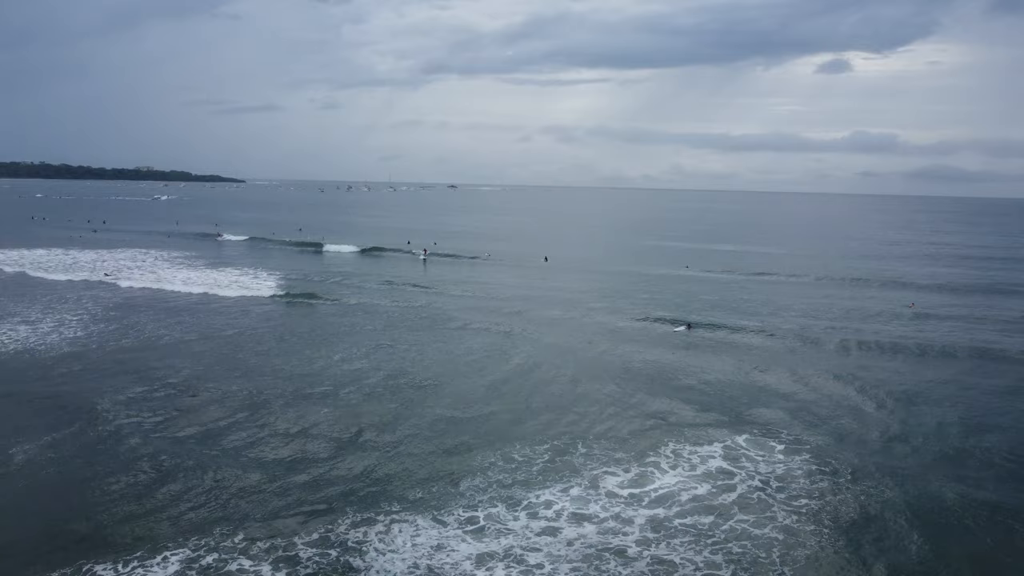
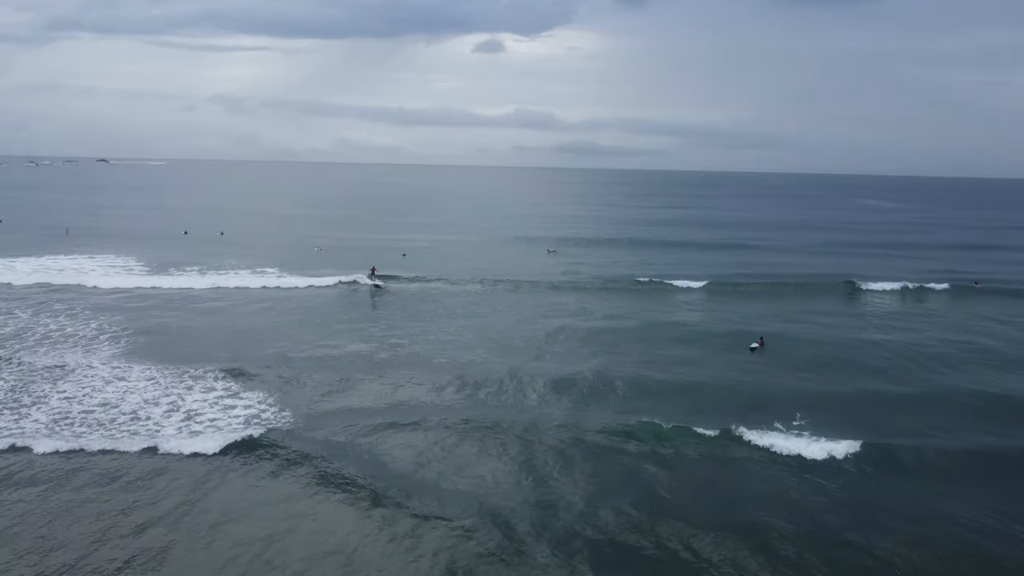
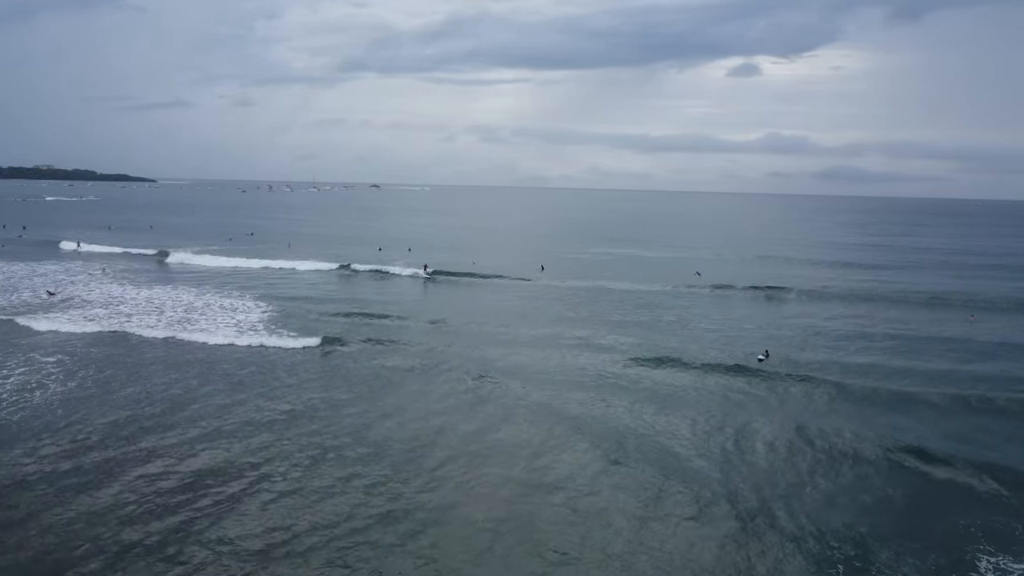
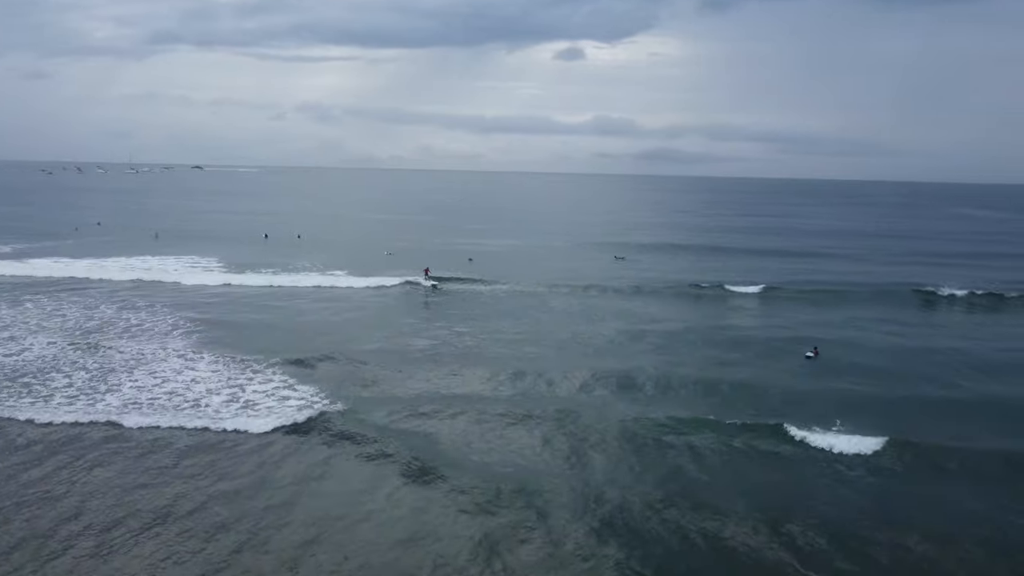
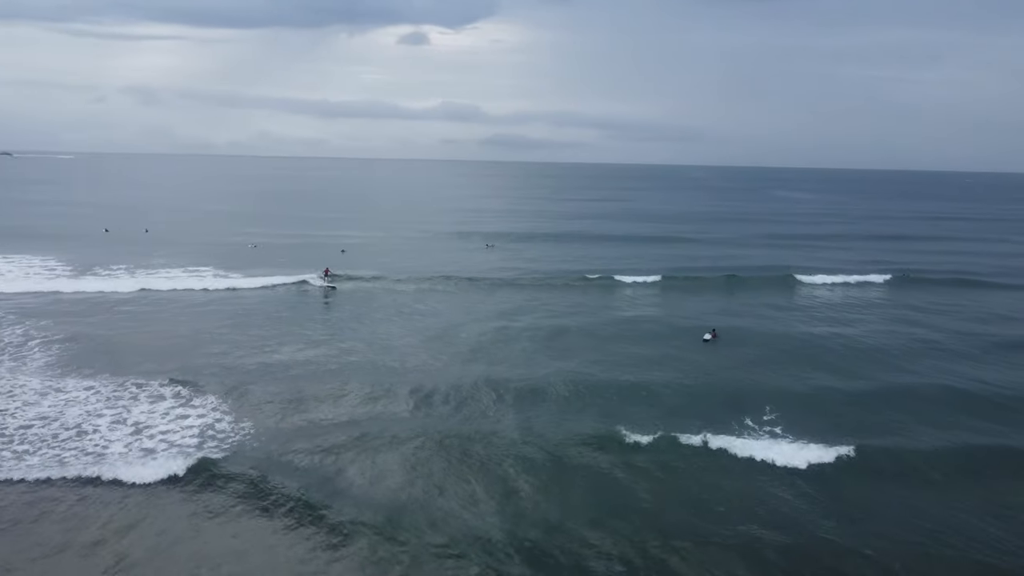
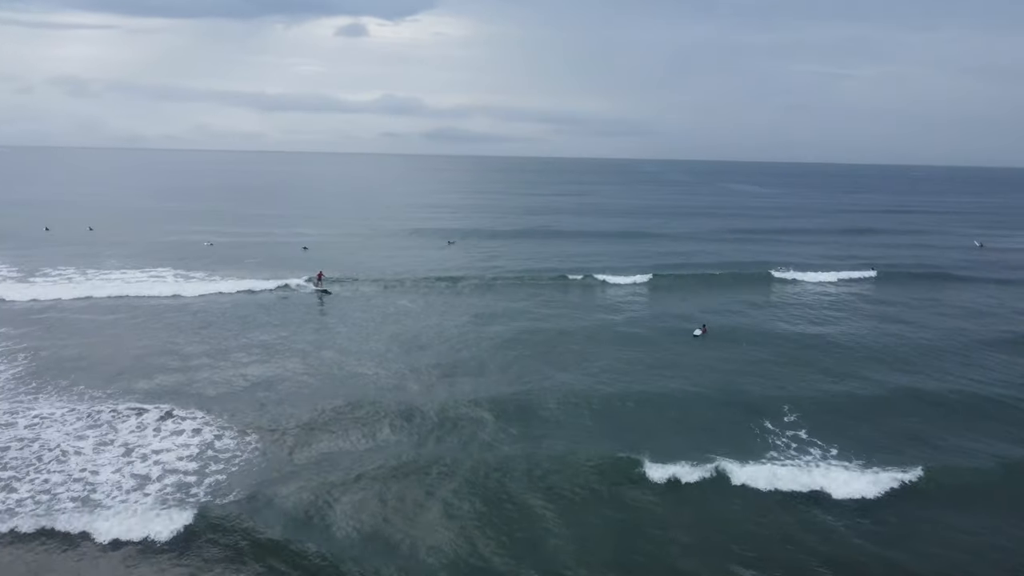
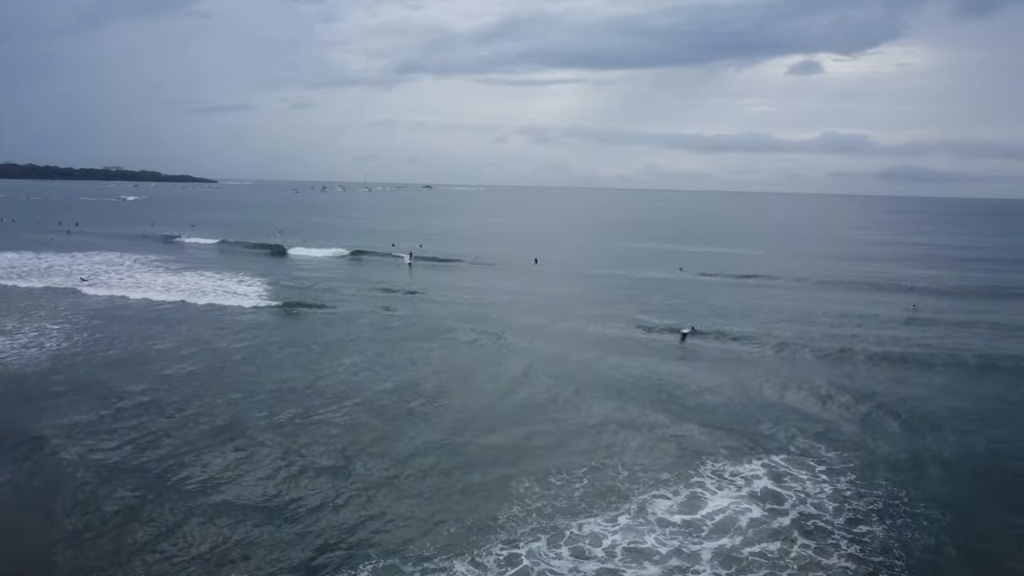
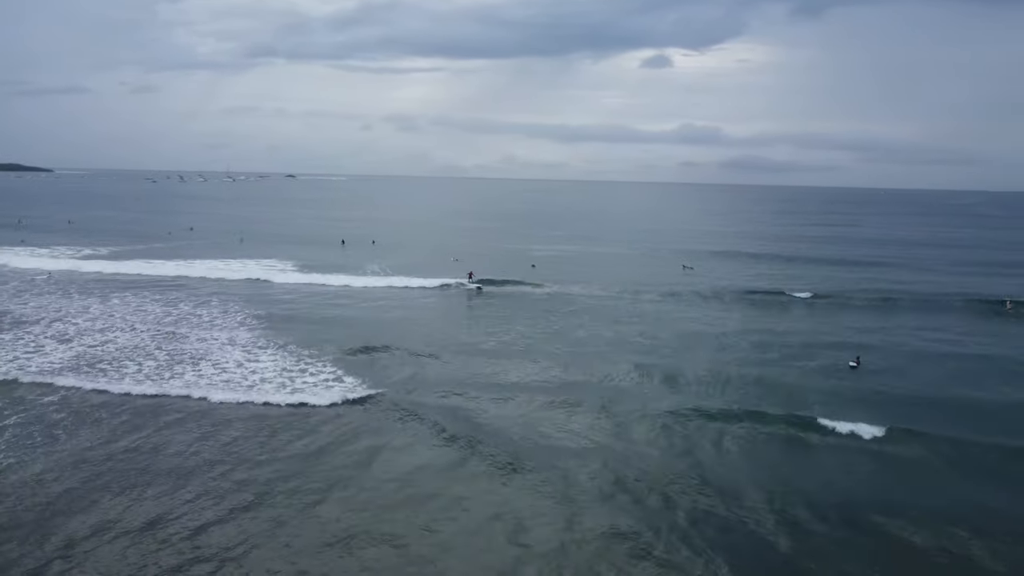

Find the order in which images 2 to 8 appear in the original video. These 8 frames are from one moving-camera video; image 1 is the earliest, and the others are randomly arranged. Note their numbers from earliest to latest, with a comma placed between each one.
7, 3, 8, 4, 2, 5, 6
